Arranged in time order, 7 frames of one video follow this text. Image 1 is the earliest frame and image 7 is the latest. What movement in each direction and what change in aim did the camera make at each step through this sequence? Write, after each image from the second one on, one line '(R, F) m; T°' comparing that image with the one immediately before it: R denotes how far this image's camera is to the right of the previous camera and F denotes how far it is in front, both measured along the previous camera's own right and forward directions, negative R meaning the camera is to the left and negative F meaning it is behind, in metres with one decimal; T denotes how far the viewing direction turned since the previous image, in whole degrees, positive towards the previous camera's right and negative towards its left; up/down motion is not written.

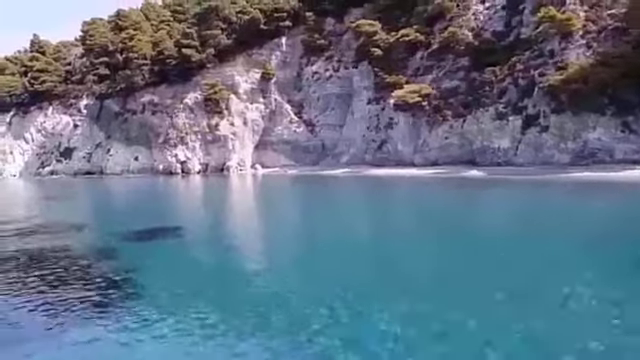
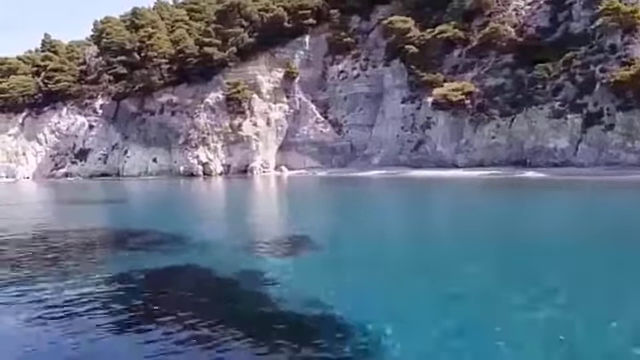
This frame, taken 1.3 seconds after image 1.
(-2.7, +2.0) m; 0°
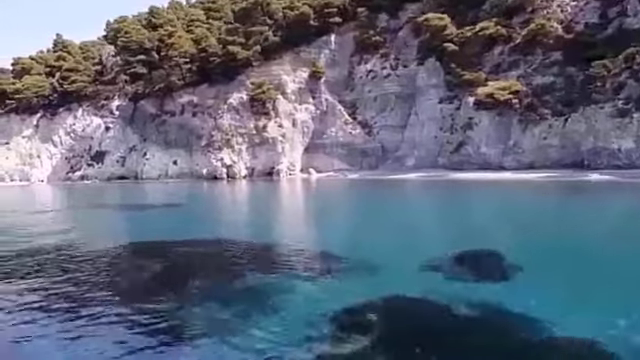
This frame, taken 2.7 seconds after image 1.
(-2.7, +2.0) m; 0°
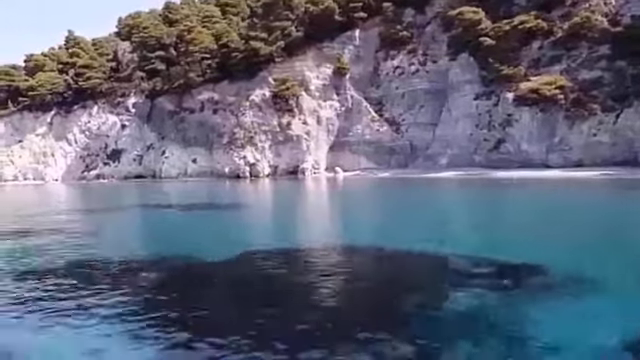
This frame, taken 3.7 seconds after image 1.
(-2.5, +1.6) m; 0°
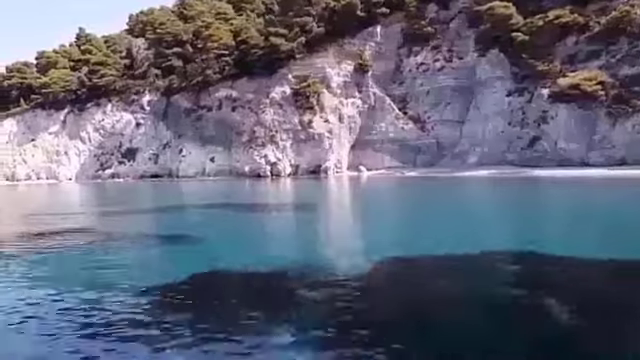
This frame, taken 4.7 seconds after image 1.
(-2.1, +1.2) m; 0°
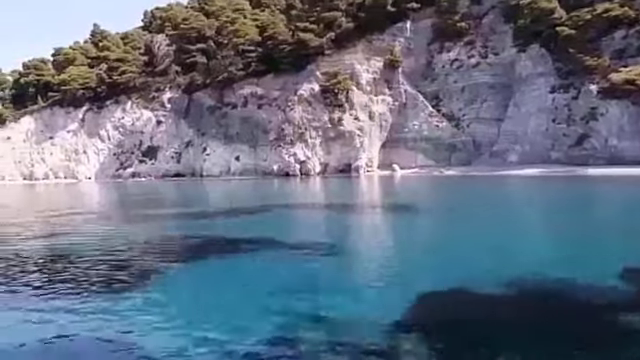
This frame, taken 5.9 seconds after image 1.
(-2.8, +1.5) m; 0°
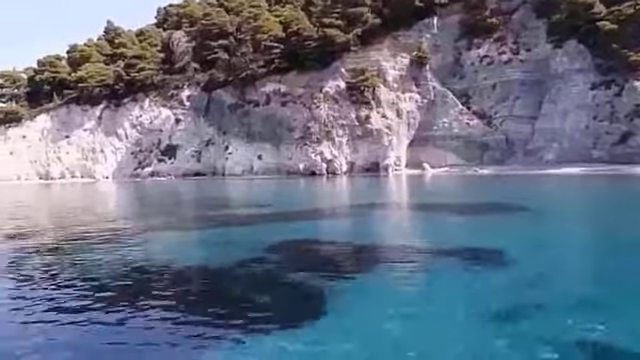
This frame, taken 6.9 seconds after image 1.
(-2.5, +1.3) m; 0°
